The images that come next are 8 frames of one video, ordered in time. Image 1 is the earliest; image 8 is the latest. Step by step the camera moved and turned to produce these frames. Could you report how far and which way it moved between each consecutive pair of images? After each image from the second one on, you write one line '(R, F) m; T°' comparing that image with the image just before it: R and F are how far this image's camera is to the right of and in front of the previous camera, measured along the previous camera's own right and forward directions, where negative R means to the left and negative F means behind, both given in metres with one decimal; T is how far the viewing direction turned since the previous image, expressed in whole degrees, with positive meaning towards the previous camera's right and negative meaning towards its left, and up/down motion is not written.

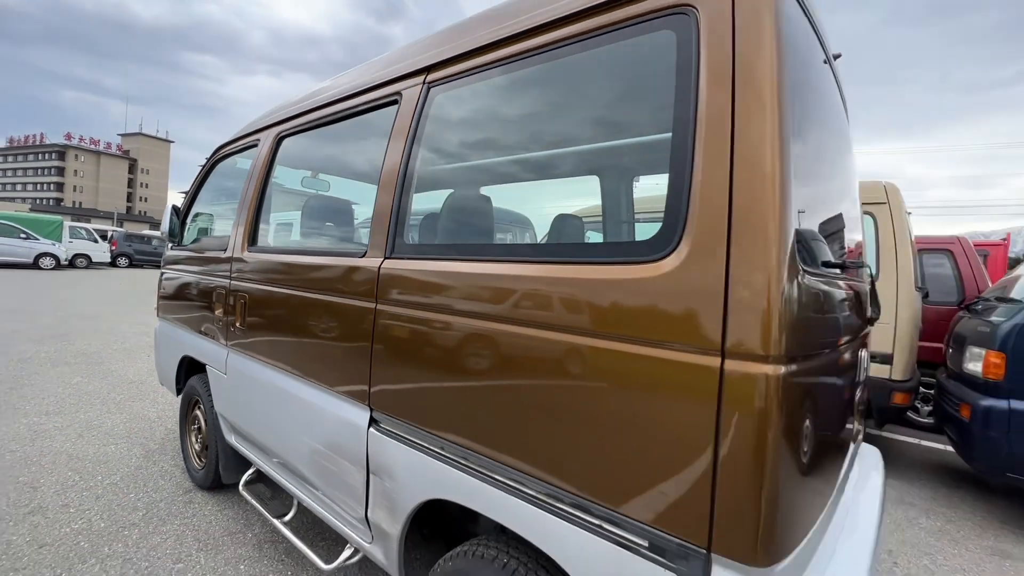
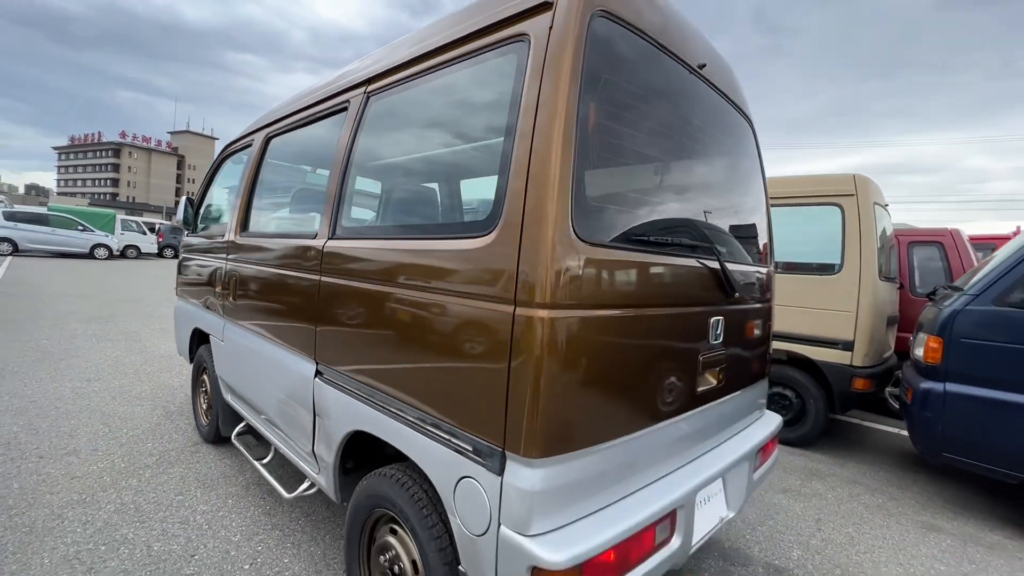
(+0.5, -0.3) m; -4°
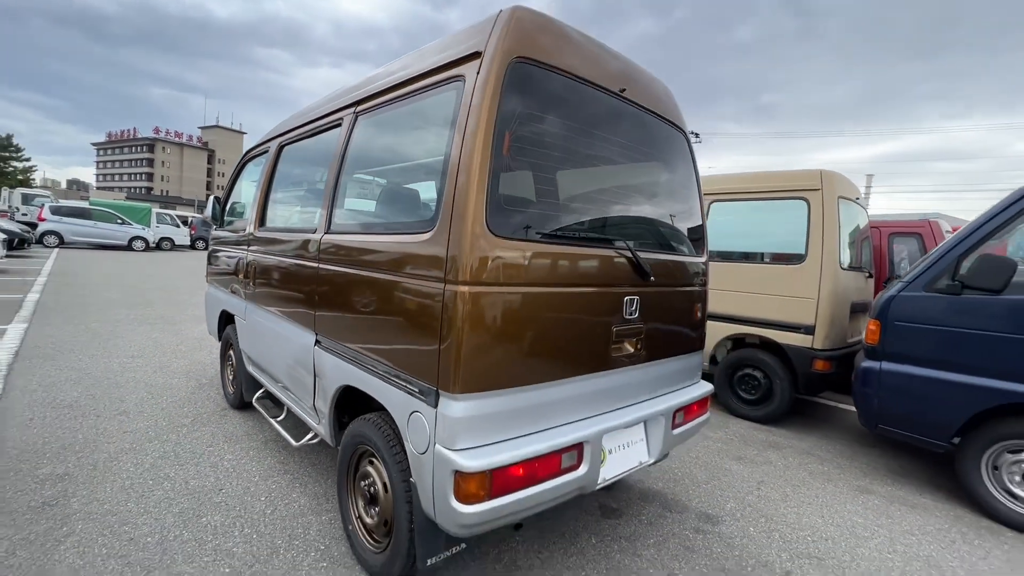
(+0.3, -0.5) m; -3°
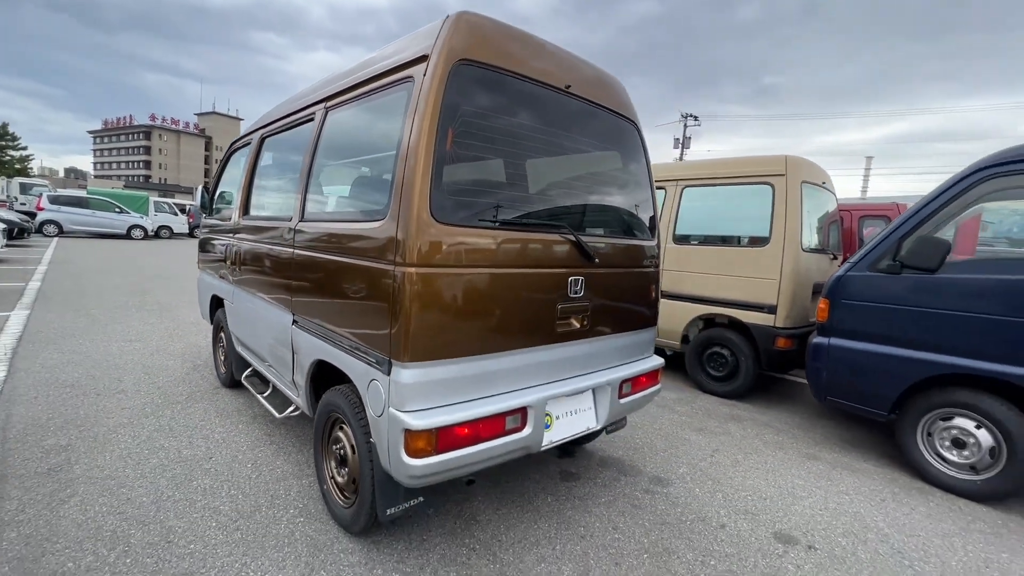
(+0.2, -0.2) m; 0°
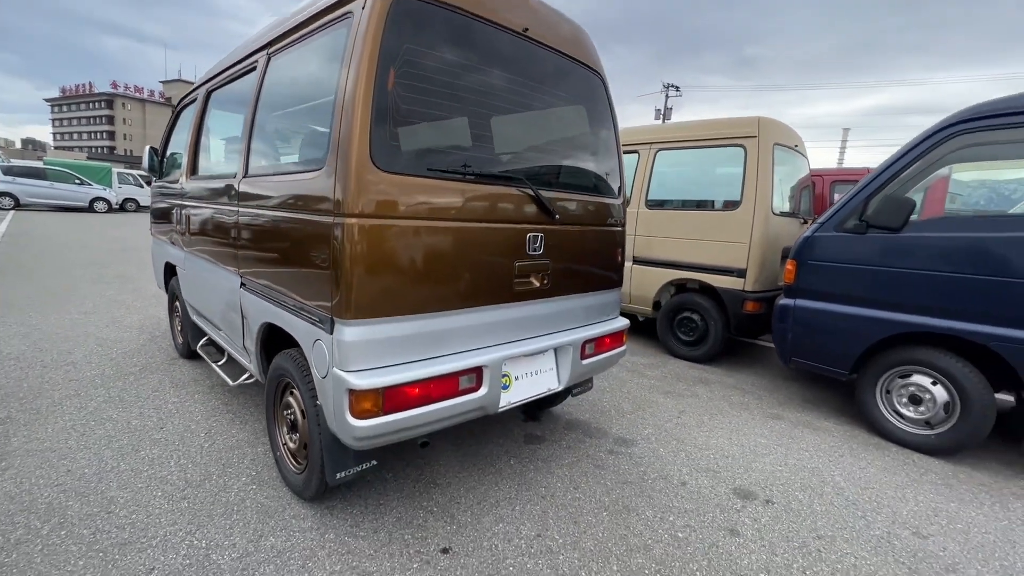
(+0.1, +0.1) m; +2°
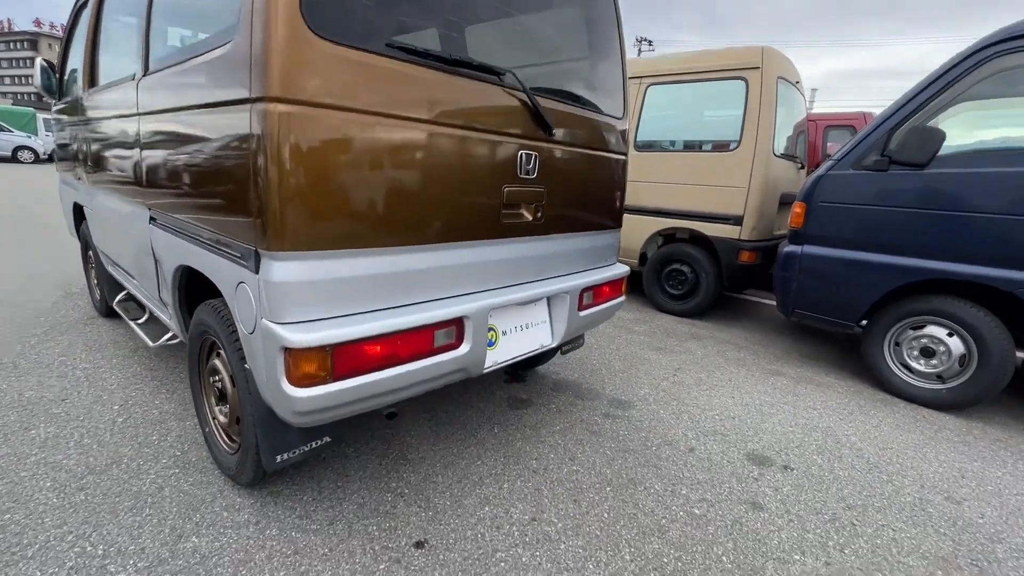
(-0.1, +0.5) m; +4°
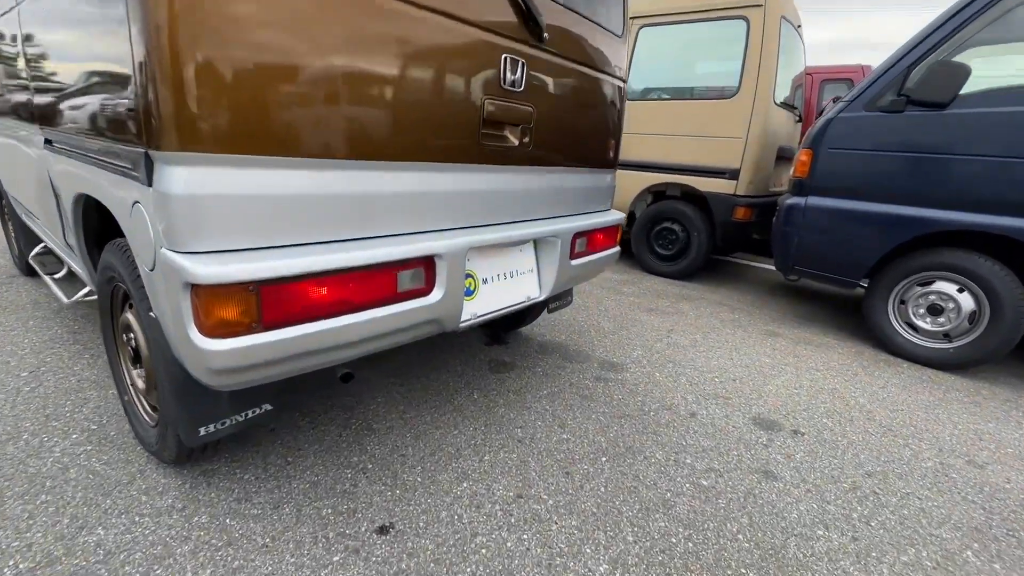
(0.0, +0.3) m; +2°
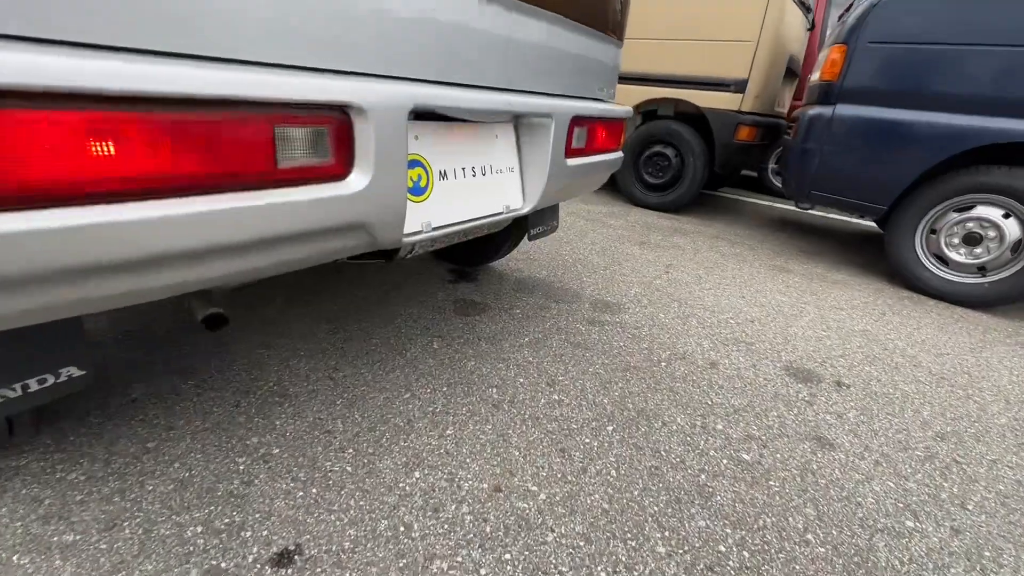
(0.0, +0.6) m; +4°
